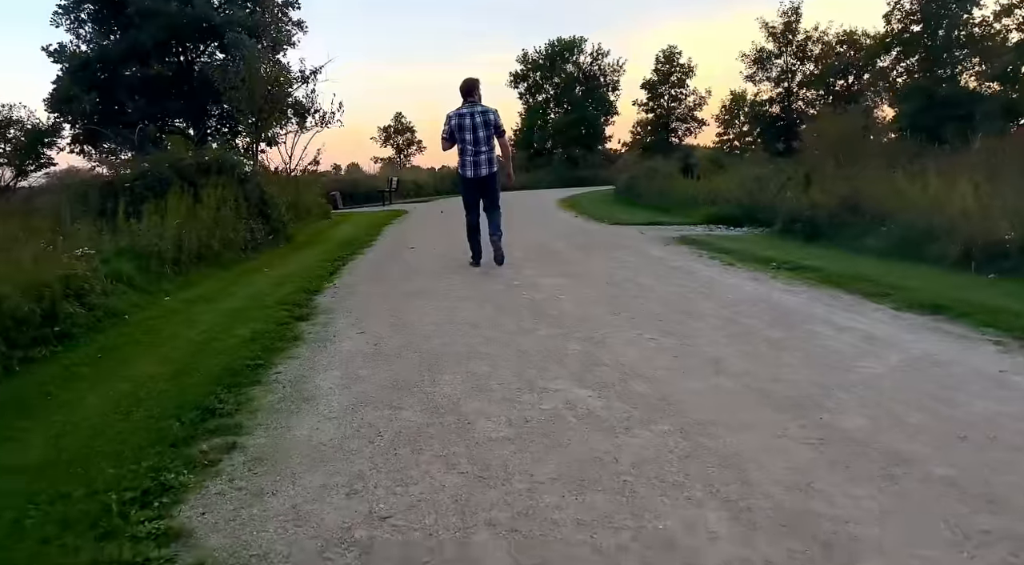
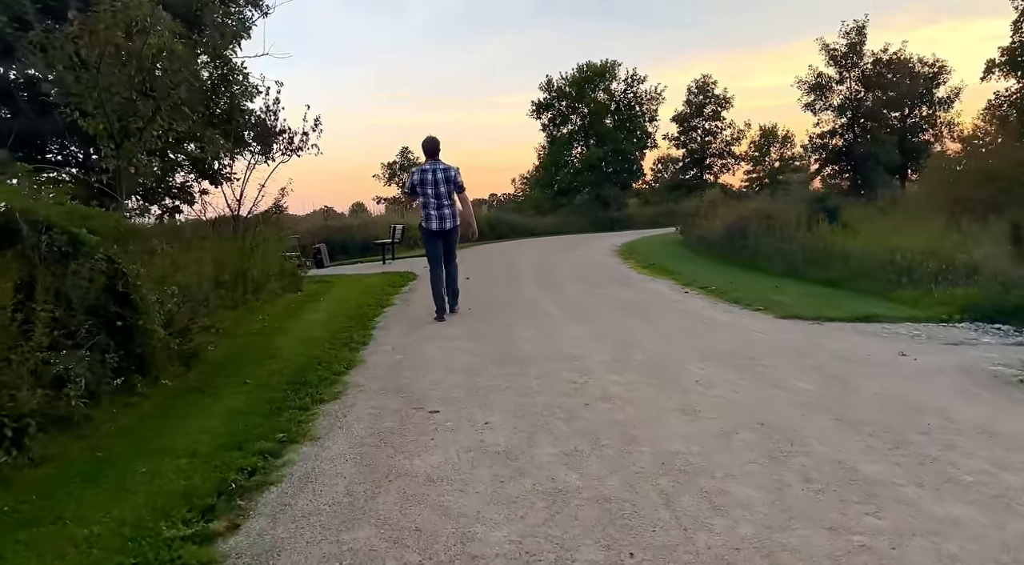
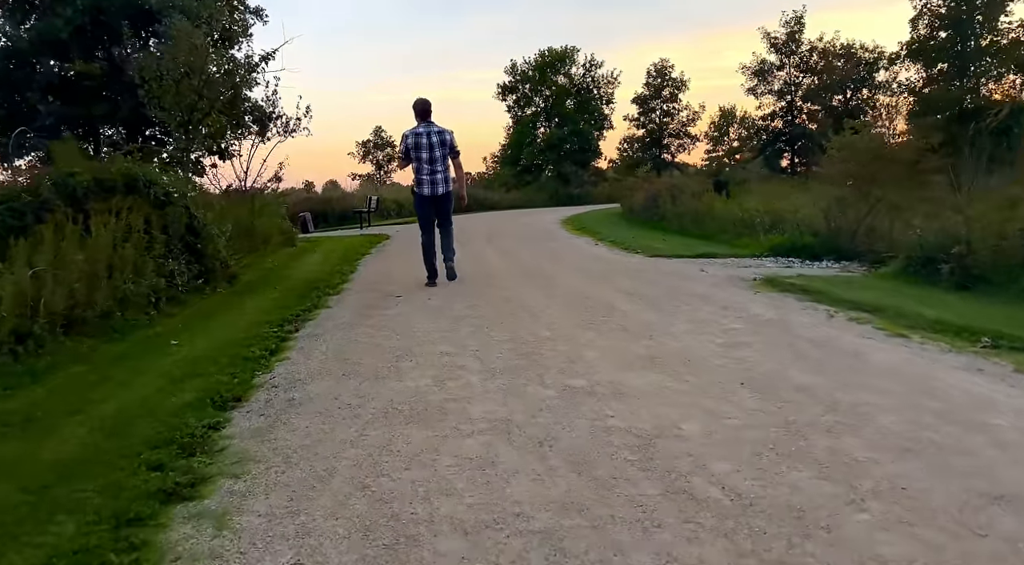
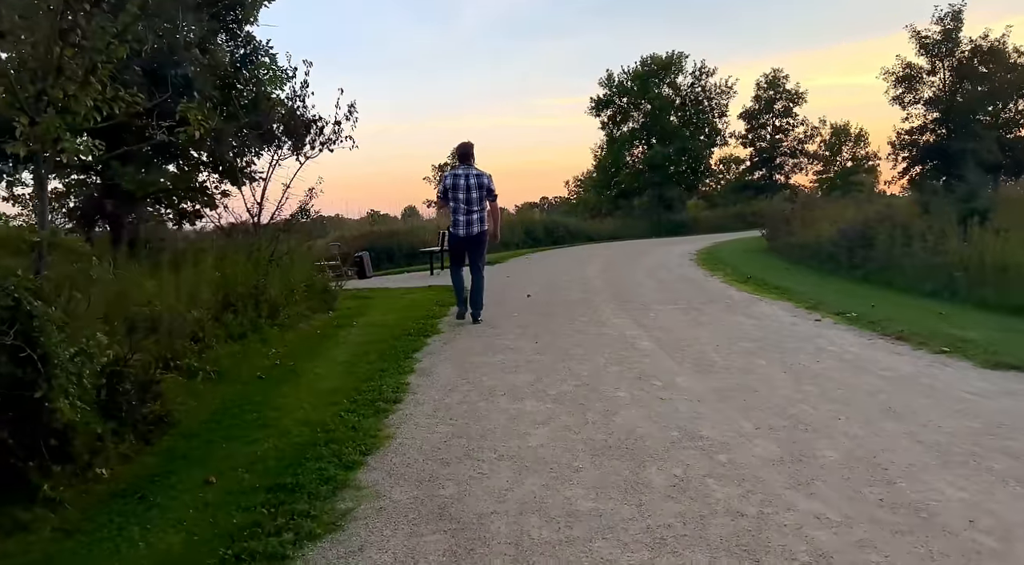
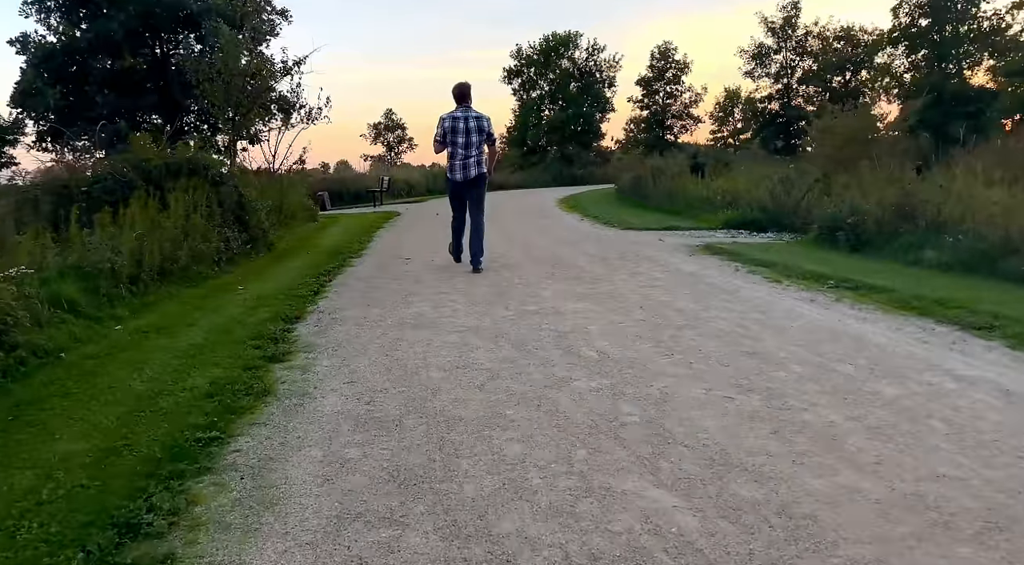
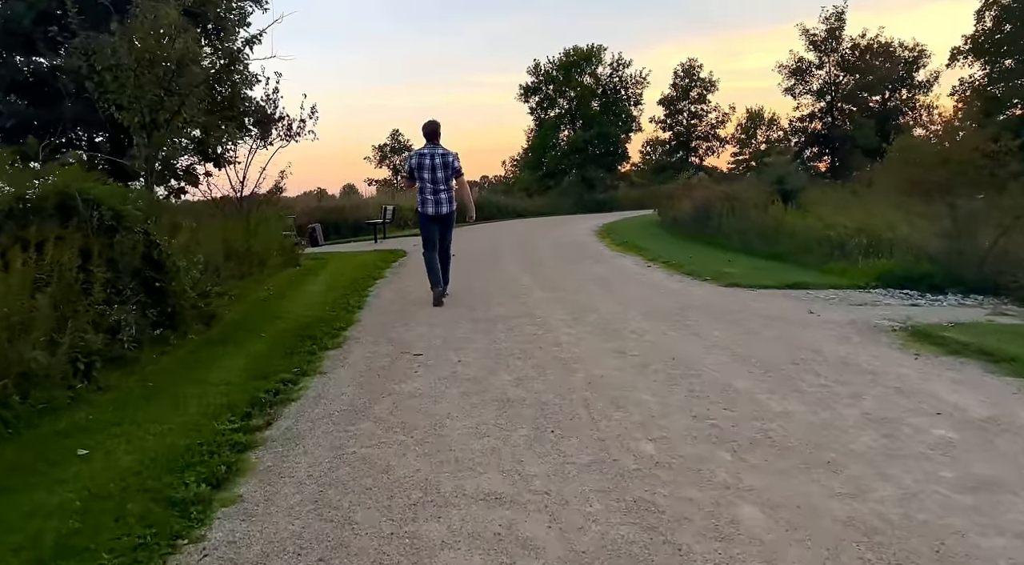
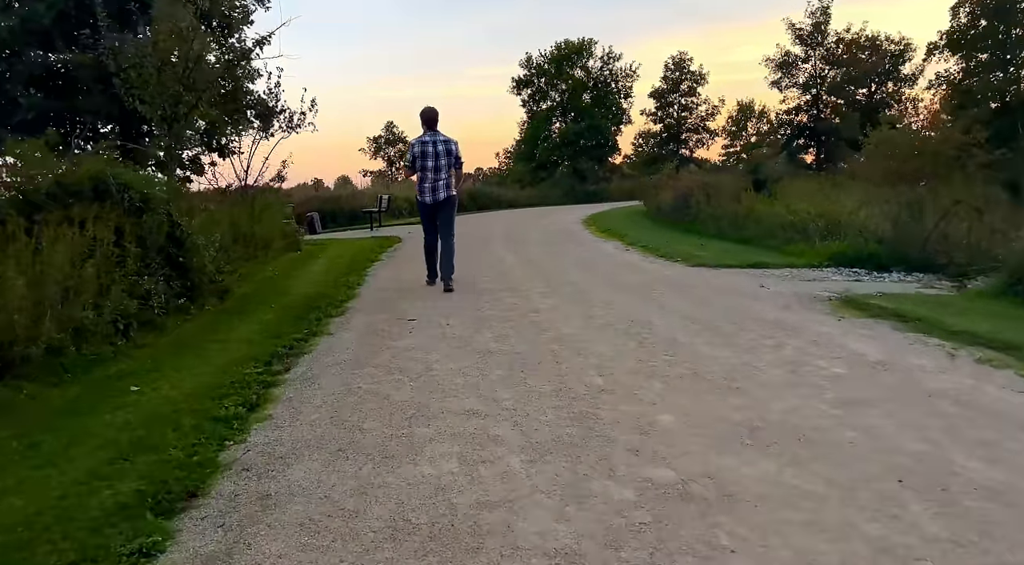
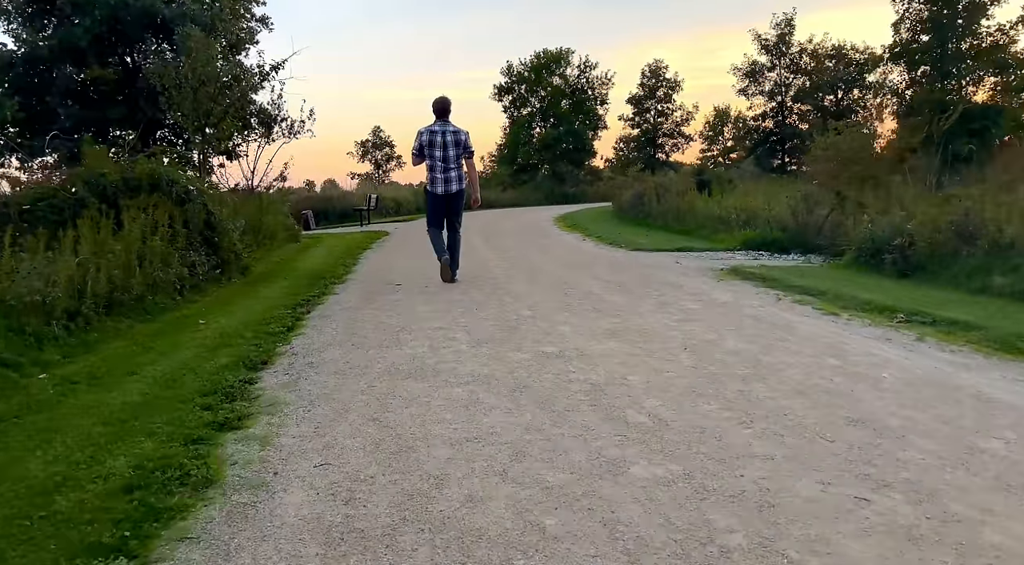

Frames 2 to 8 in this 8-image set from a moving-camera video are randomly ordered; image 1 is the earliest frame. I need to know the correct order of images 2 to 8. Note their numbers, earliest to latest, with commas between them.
5, 8, 3, 7, 6, 2, 4
